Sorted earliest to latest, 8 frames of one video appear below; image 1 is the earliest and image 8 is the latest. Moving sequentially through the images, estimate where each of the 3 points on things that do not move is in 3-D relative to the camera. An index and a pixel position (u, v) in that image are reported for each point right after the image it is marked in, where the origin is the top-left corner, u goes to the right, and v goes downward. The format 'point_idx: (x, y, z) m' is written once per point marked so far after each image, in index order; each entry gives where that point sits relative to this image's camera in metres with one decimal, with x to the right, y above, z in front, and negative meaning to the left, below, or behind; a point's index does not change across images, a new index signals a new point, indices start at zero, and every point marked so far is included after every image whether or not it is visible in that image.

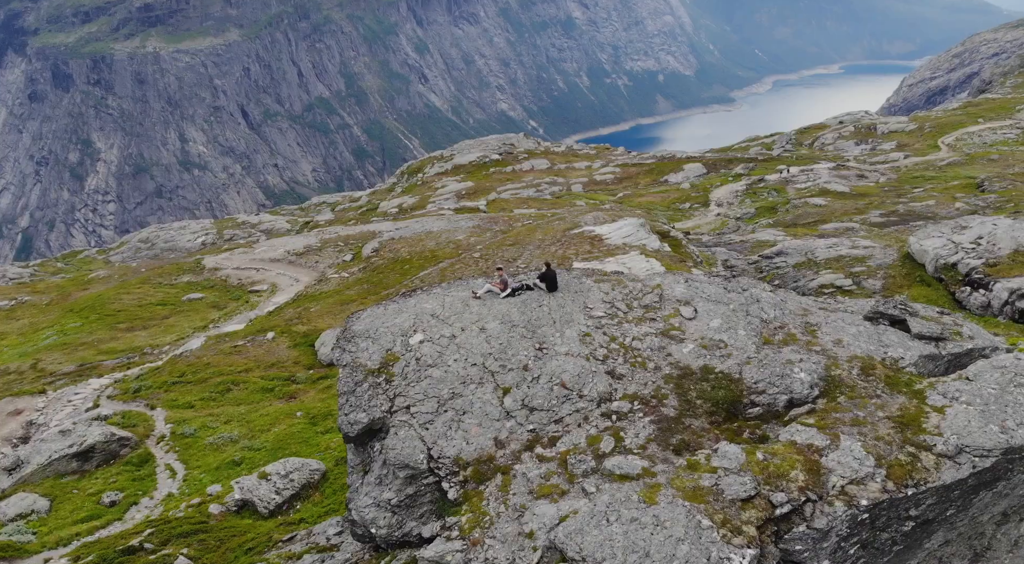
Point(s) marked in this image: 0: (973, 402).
0: (+12.3, -3.1, +18.9) m
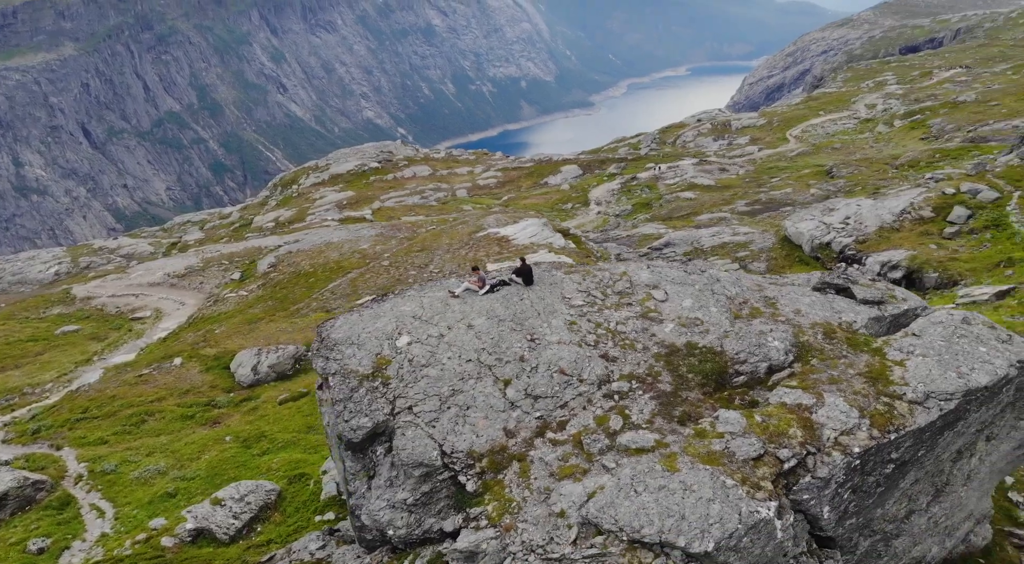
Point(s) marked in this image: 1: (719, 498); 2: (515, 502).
0: (+12.5, -2.0, +21.5) m
1: (+5.0, -5.2, +16.9) m
2: (+0.1, -5.8, +18.8) m
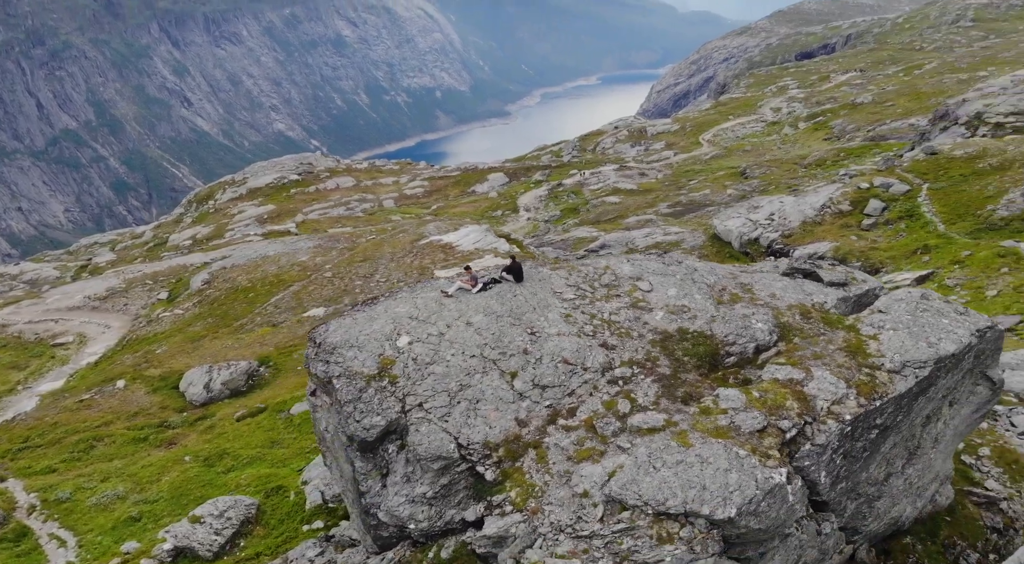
0: (+12.6, -1.4, +23.4) m
1: (+5.8, -4.8, +18.1) m
2: (+0.7, -5.6, +19.5) m
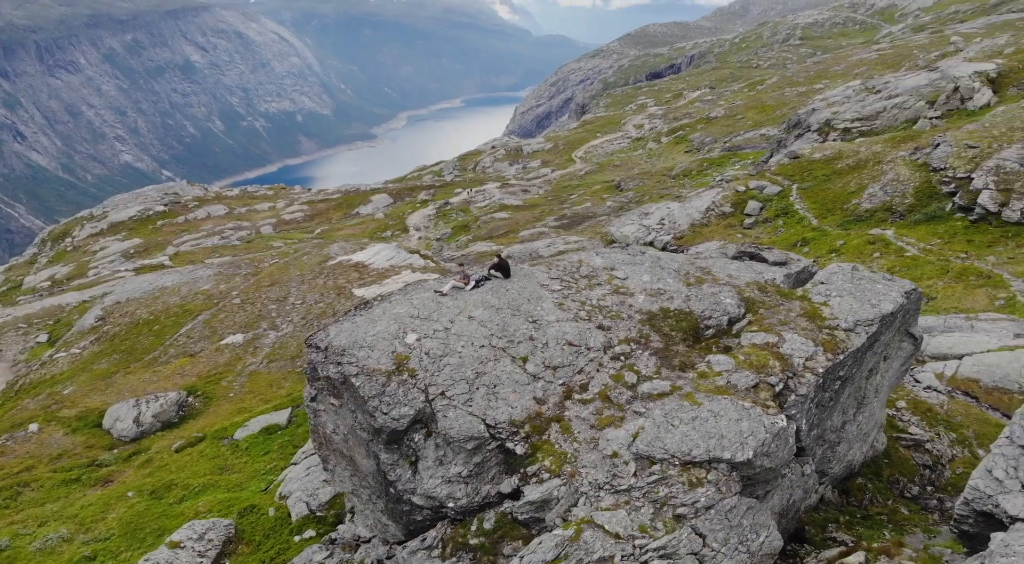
0: (+12.5, -0.3, +27.2) m
1: (+6.9, -4.0, +20.9) m
2: (+1.7, -5.2, +21.4) m
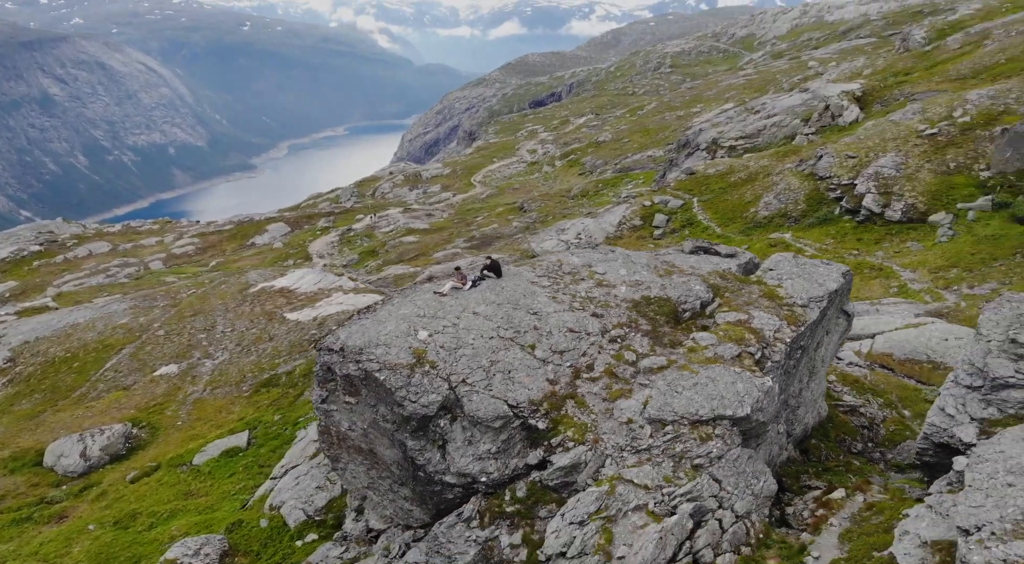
0: (+12.2, +0.3, +31.3) m
1: (+7.7, -3.4, +24.1) m
2: (+2.6, -4.8, +23.8) m
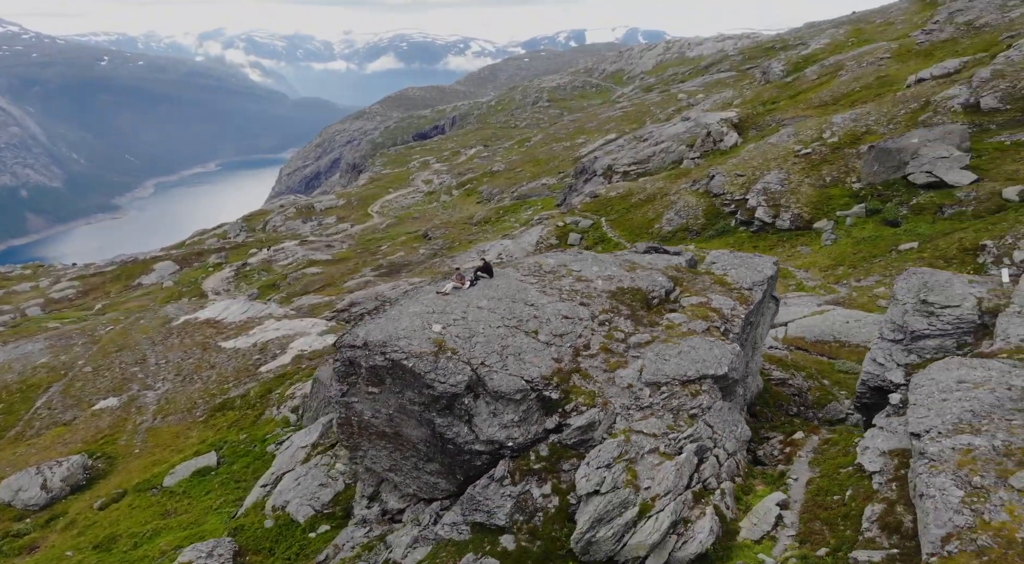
0: (+11.4, +0.9, +37.0) m
1: (+8.2, -2.7, +29.0) m
2: (+3.3, -4.3, +27.9) m
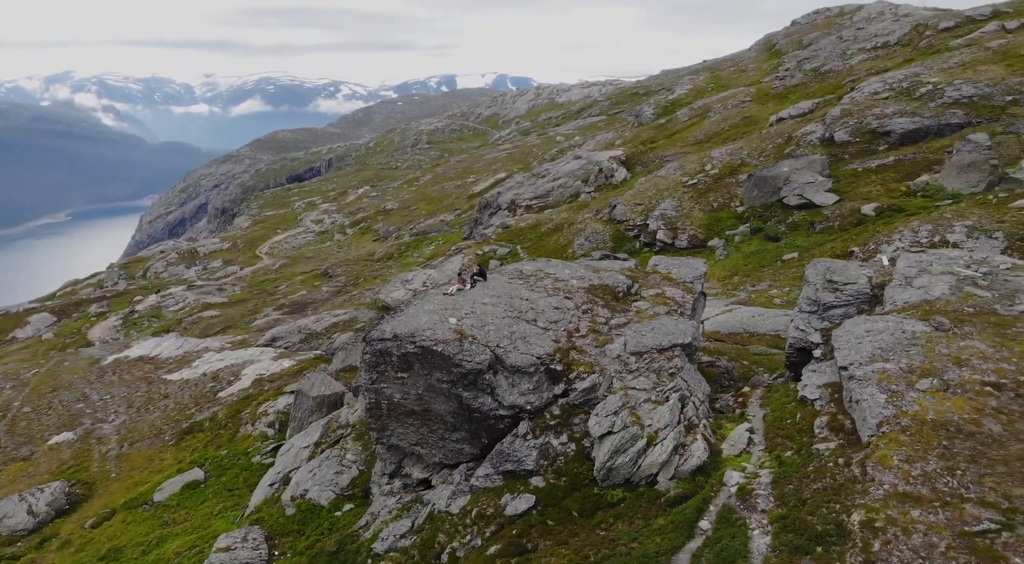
0: (+10.2, +1.1, +45.0) m
1: (+8.5, -2.1, +36.5) m
2: (+3.9, -3.9, +34.5) m
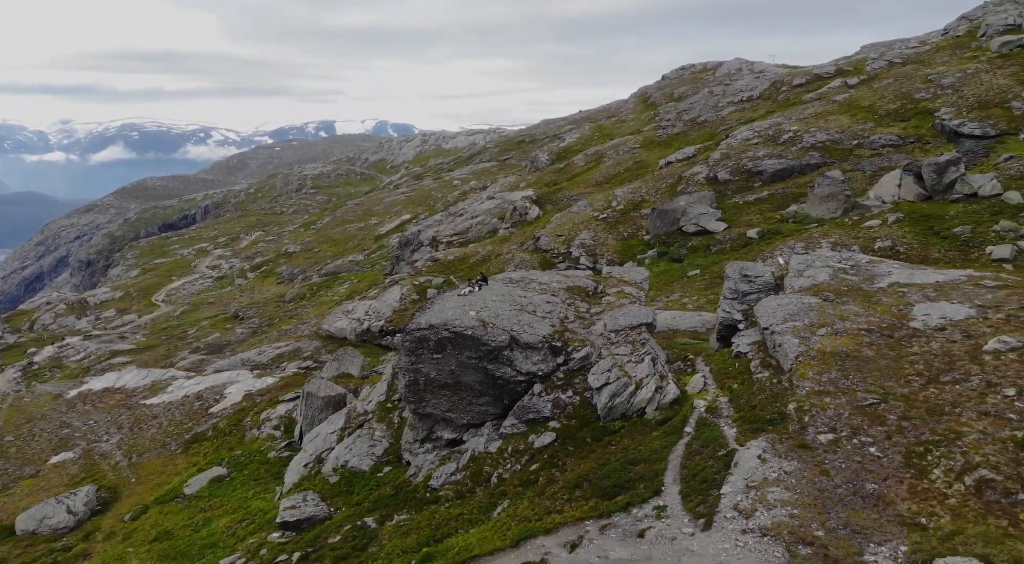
0: (+8.9, +0.9, +56.7) m
1: (+8.6, -1.8, +47.8) m
2: (+4.5, -3.5, +45.1) m
